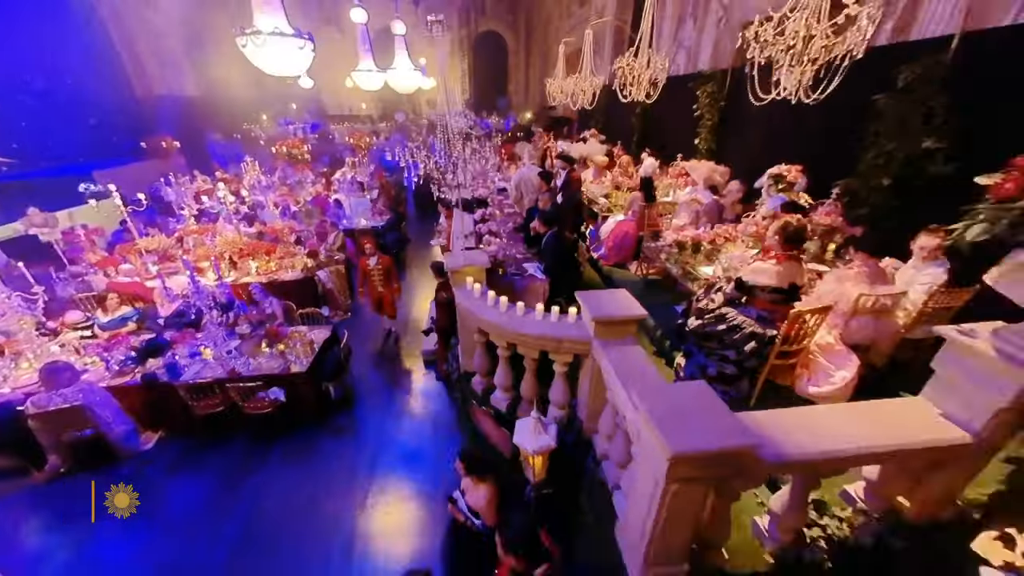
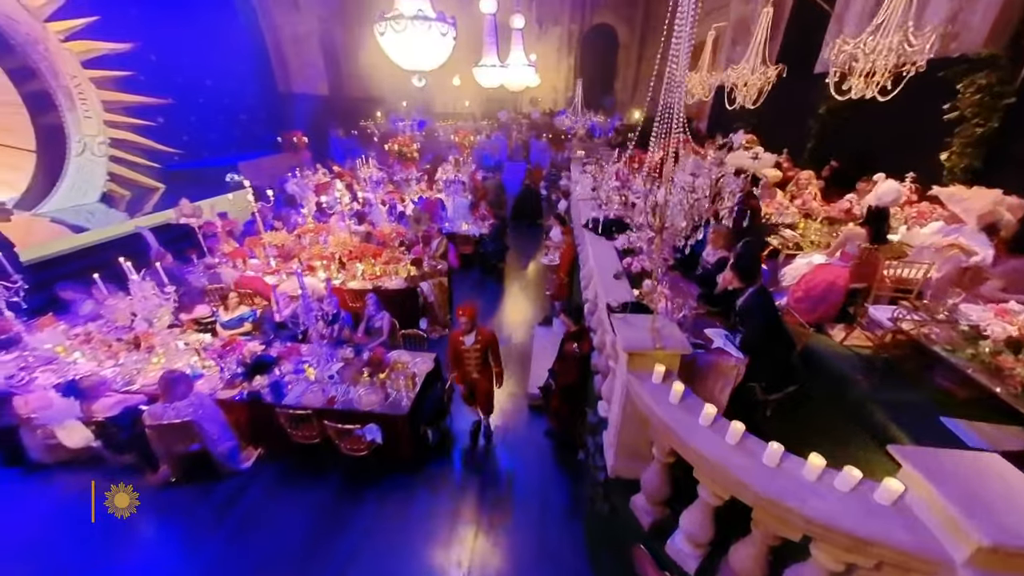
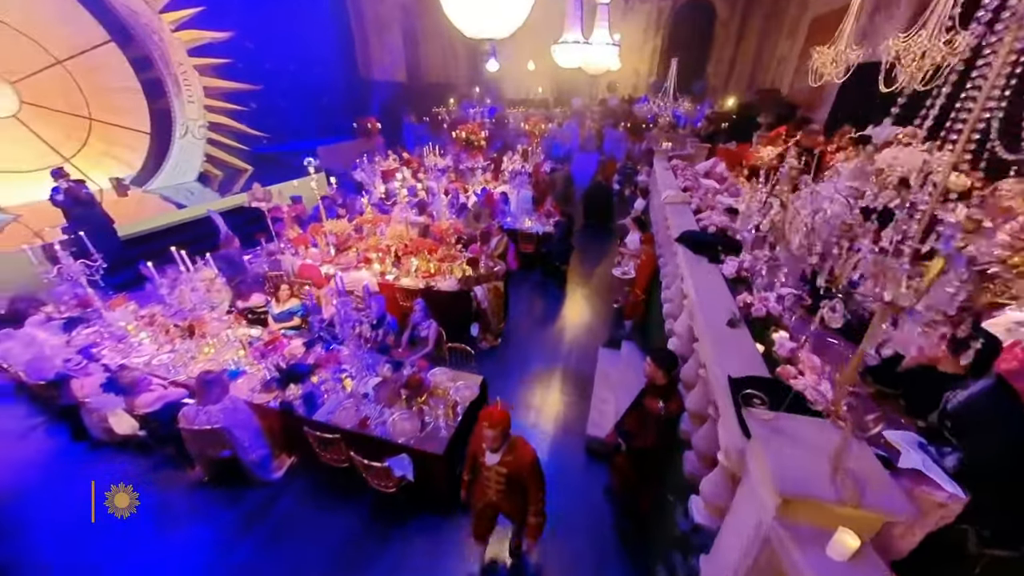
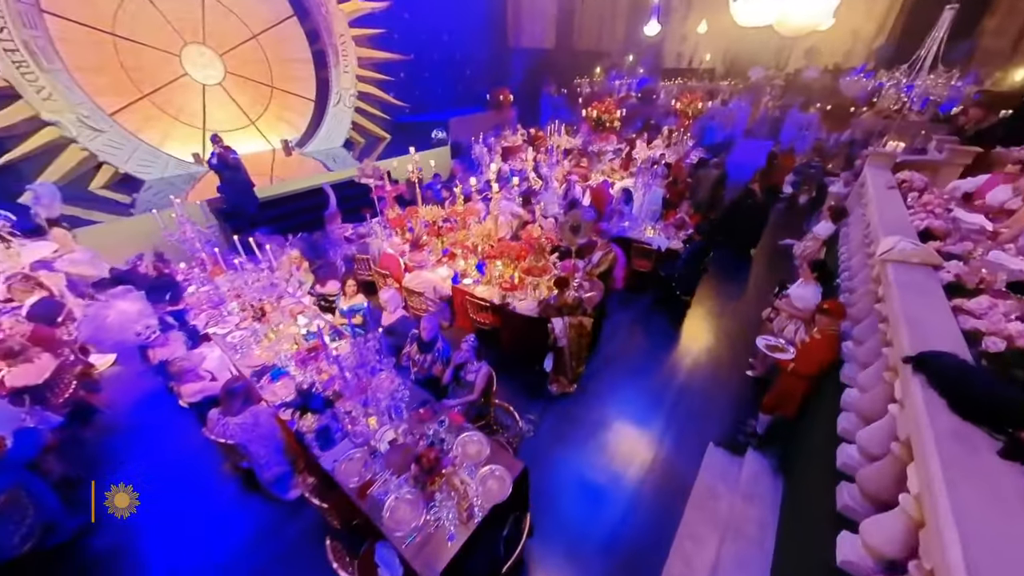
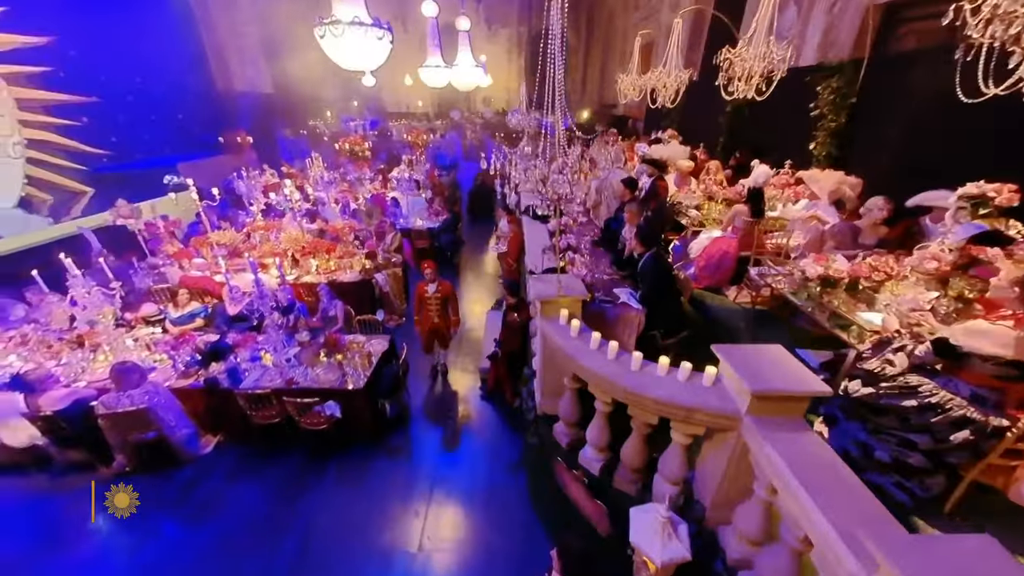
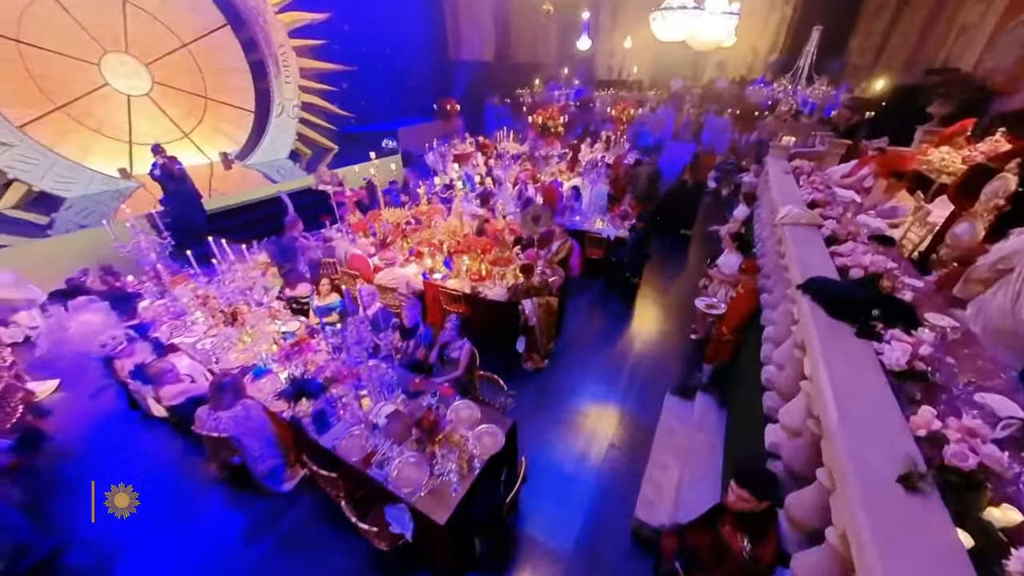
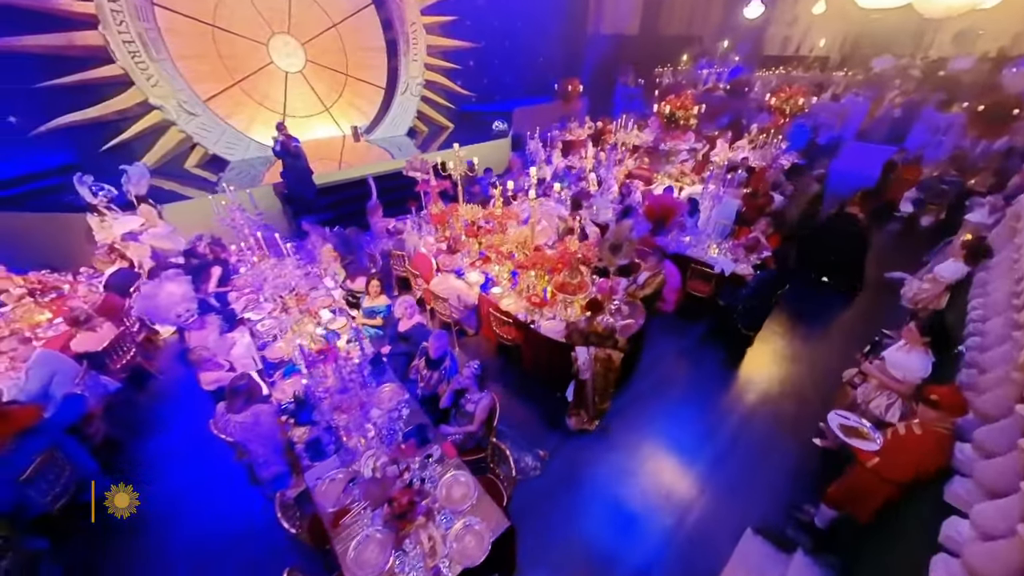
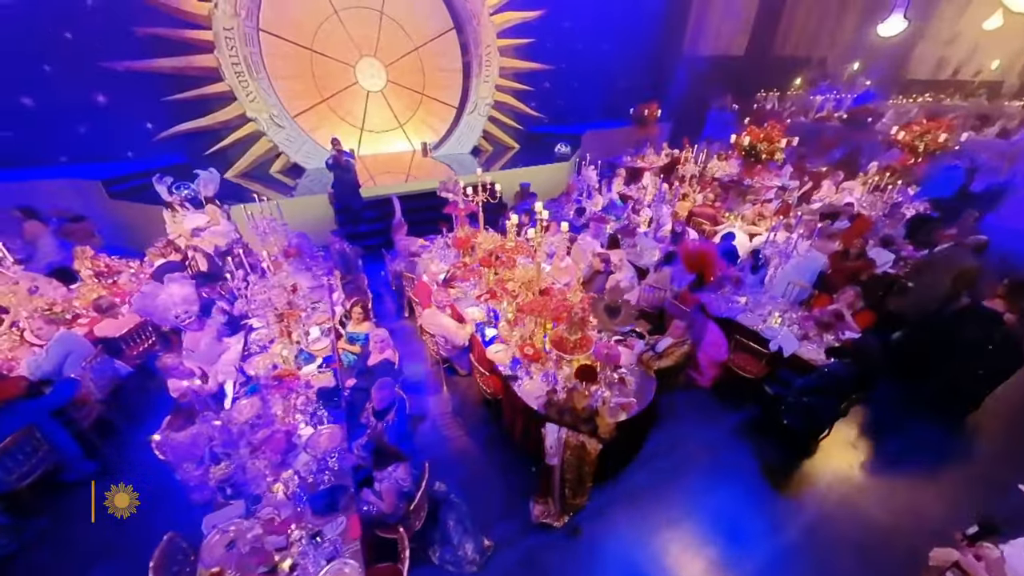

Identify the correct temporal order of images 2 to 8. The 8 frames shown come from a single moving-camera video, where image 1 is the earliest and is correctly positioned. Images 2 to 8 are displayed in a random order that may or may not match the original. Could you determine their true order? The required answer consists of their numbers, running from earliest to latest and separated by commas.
5, 2, 3, 6, 4, 7, 8
